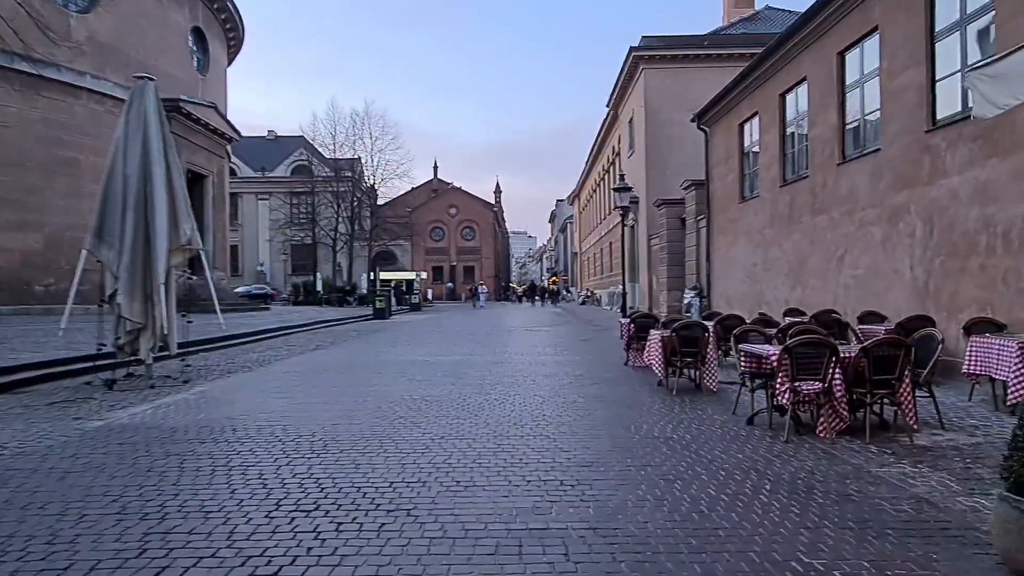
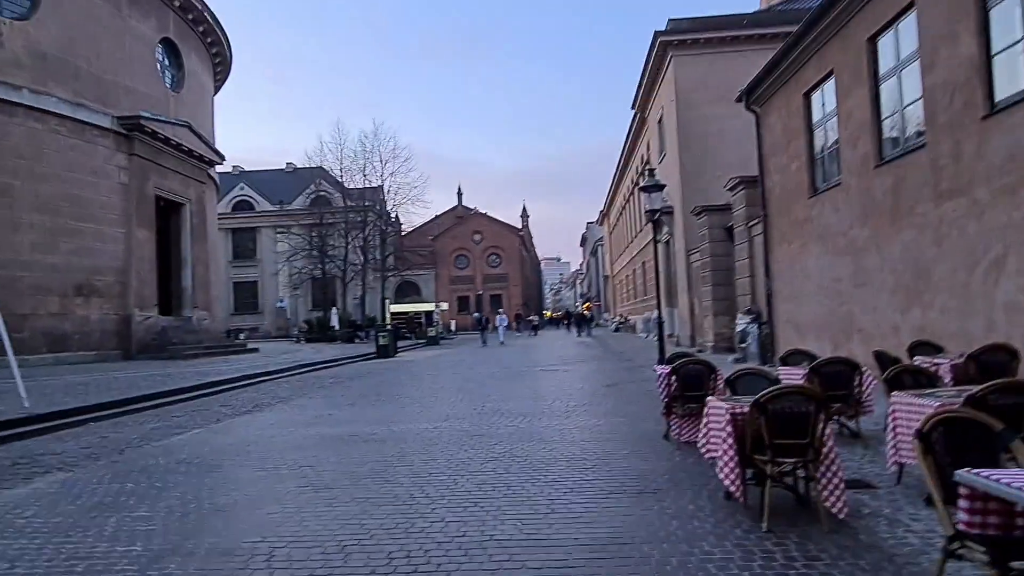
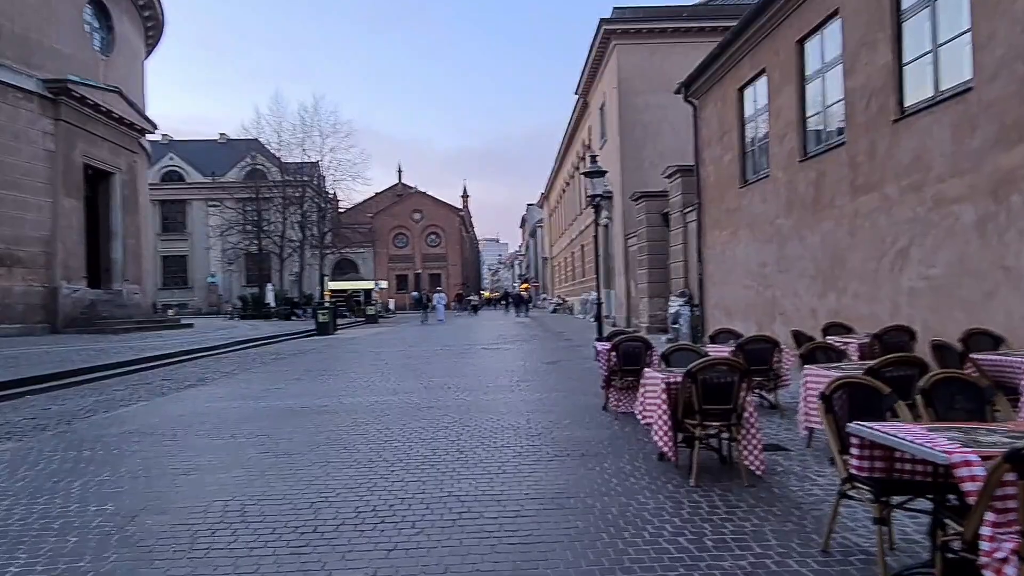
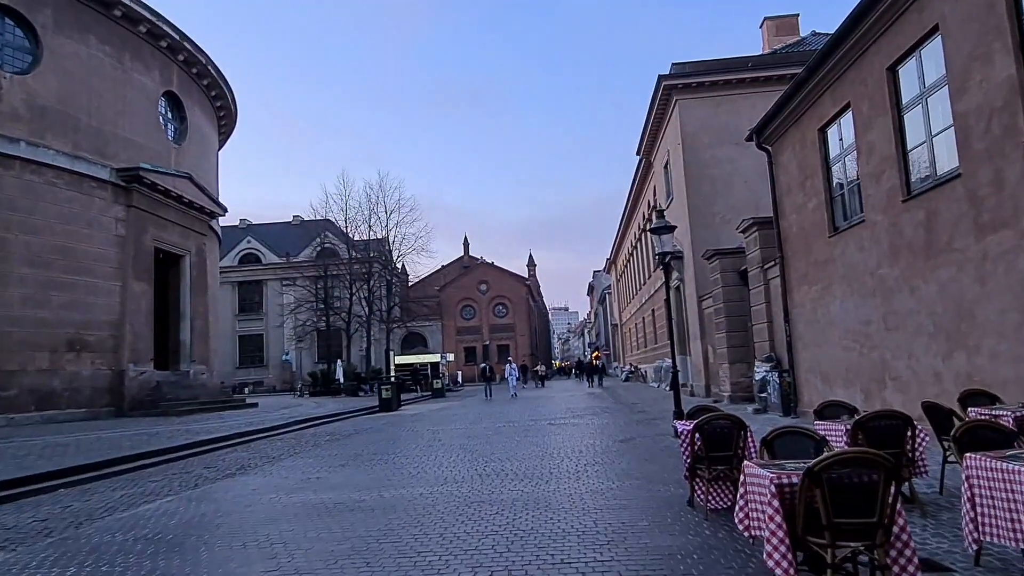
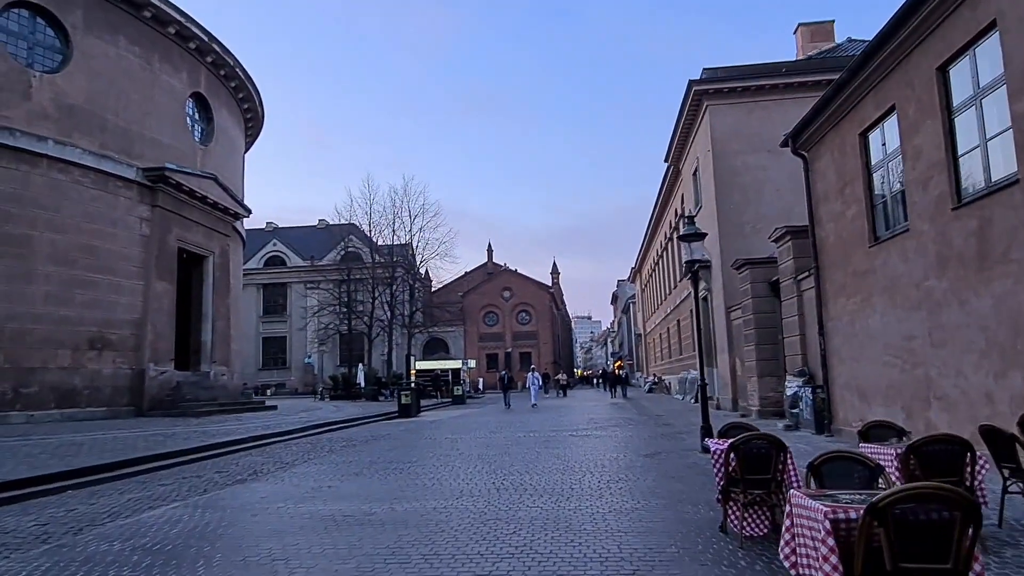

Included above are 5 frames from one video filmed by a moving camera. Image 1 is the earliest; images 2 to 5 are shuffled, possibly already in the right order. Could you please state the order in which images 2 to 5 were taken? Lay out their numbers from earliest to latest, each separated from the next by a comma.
3, 2, 4, 5
